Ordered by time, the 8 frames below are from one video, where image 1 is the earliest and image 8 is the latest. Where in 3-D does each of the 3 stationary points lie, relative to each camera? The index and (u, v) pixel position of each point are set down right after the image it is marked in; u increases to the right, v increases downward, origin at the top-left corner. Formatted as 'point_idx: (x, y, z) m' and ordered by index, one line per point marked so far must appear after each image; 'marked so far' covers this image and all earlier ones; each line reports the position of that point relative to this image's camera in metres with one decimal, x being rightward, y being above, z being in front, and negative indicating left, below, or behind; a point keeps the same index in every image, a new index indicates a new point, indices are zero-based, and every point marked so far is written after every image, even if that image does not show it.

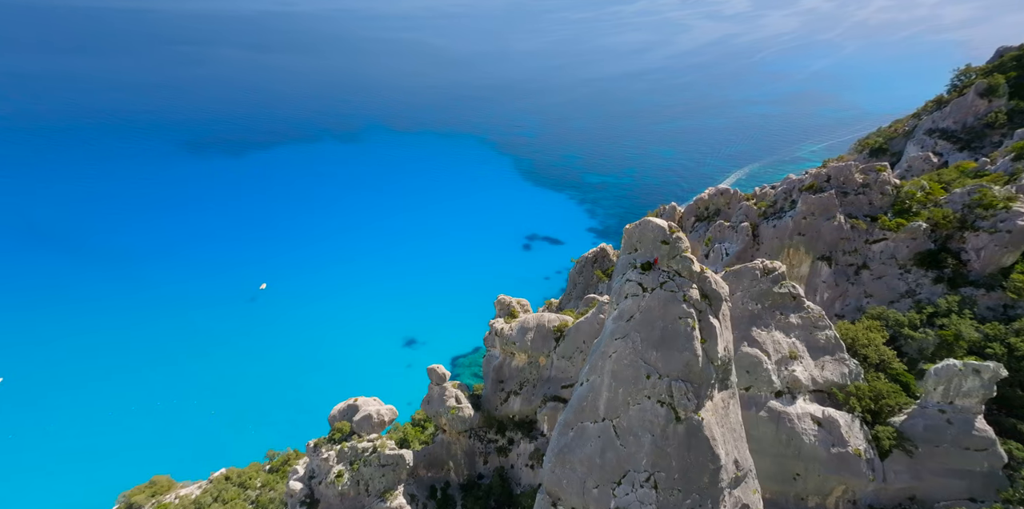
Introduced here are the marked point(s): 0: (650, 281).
0: (+4.2, -0.7, +17.1) m
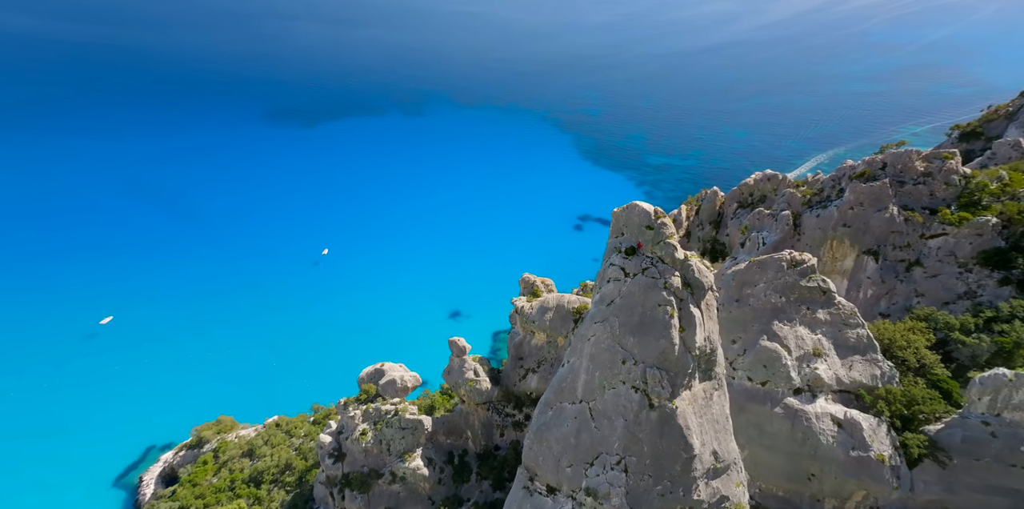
0: (+3.7, -0.3, +17.2) m
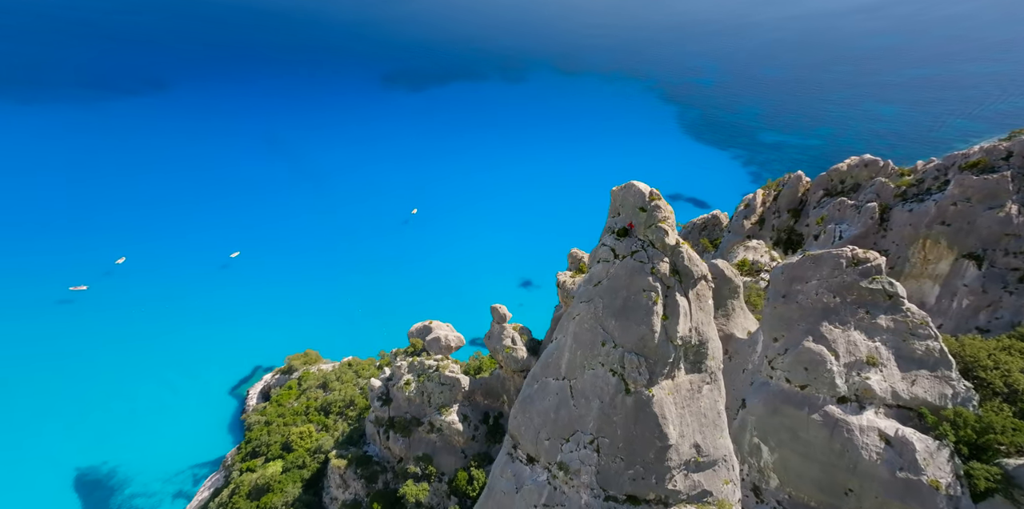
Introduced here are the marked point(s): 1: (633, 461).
0: (+3.3, +0.2, +16.9) m
1: (+3.7, -6.2, +17.2) m
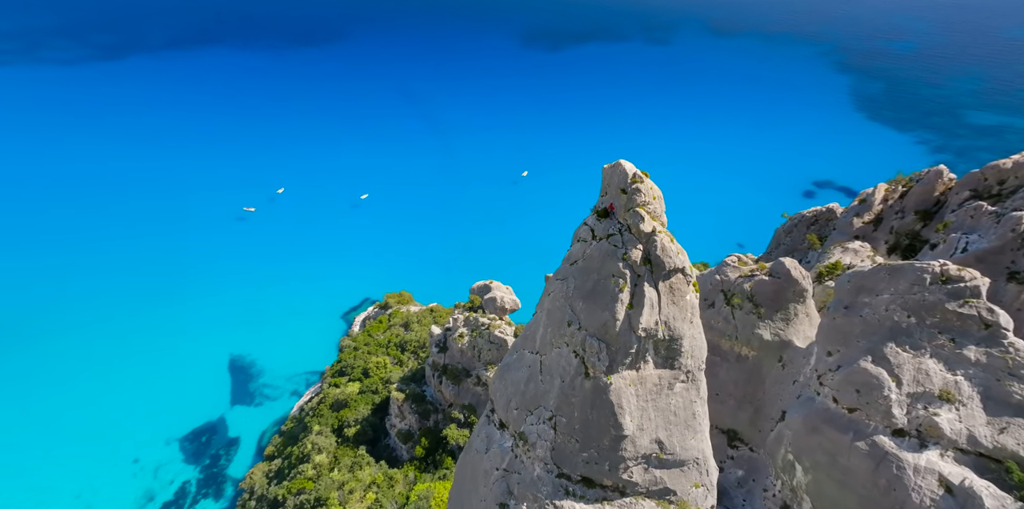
0: (+2.6, +0.7, +16.3) m
1: (+2.3, -5.7, +17.0) m
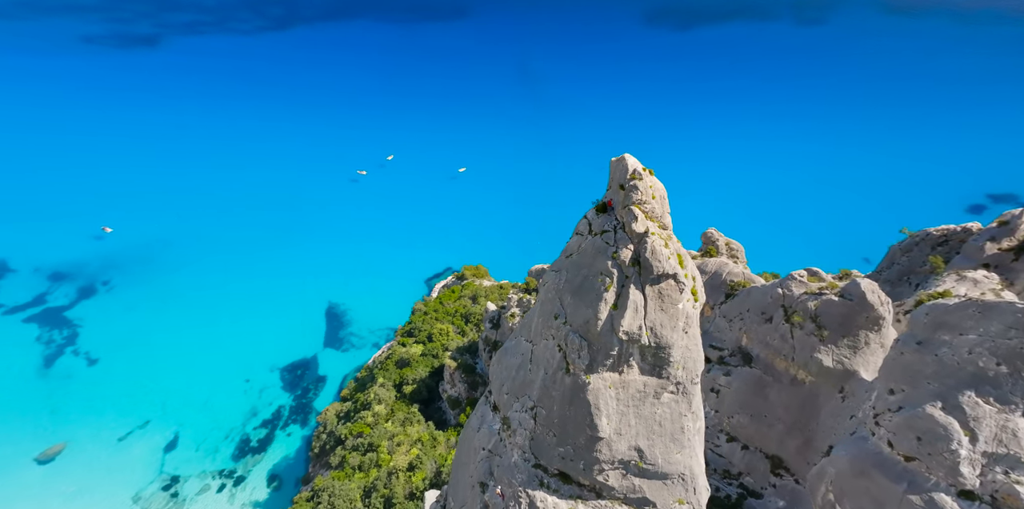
0: (+2.4, +0.8, +15.7) m
1: (+1.5, -5.4, +16.7) m
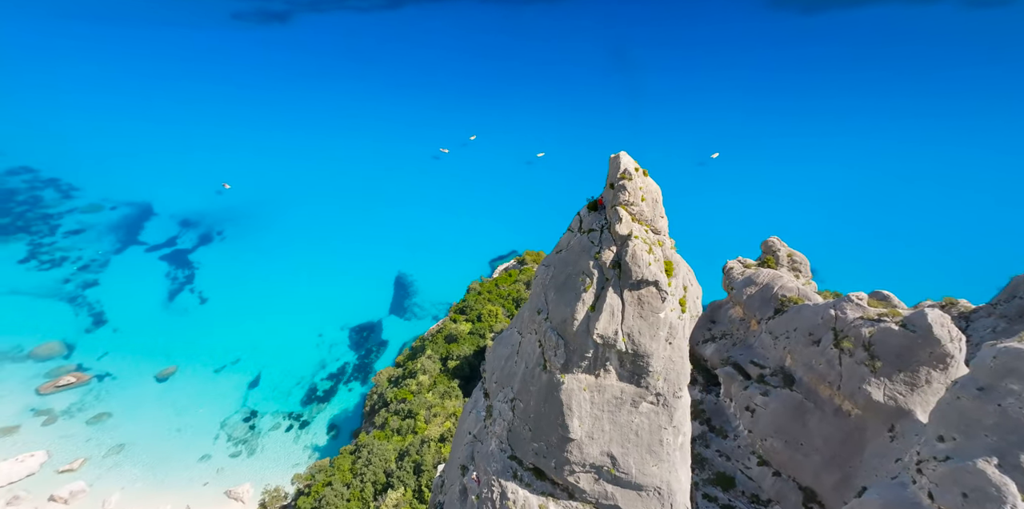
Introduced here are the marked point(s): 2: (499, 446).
0: (+2.1, +0.9, +15.4) m
1: (+0.8, -5.3, +16.7) m
2: (-0.5, -5.9, +17.7) m
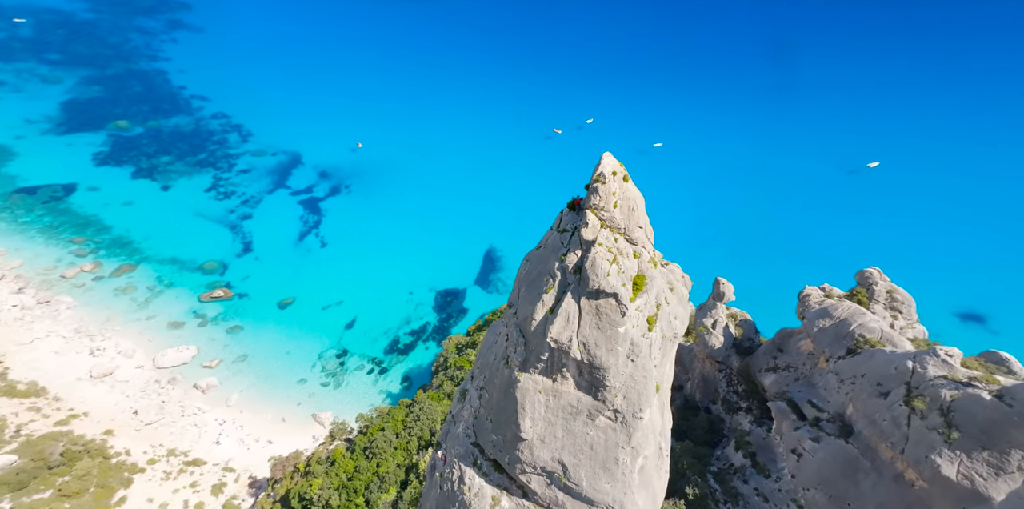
0: (+1.5, +0.8, +14.8) m
1: (-0.2, -5.0, +16.8) m
2: (-1.3, -5.4, +18.1) m
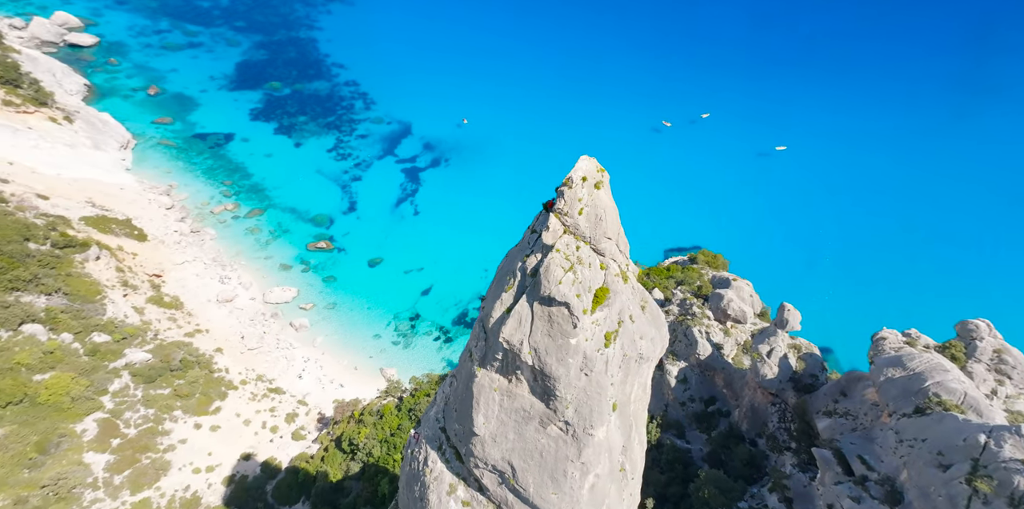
0: (+1.0, +1.0, +14.2) m
1: (-1.1, -4.5, +16.7) m
2: (-1.9, -4.7, +18.2) m
